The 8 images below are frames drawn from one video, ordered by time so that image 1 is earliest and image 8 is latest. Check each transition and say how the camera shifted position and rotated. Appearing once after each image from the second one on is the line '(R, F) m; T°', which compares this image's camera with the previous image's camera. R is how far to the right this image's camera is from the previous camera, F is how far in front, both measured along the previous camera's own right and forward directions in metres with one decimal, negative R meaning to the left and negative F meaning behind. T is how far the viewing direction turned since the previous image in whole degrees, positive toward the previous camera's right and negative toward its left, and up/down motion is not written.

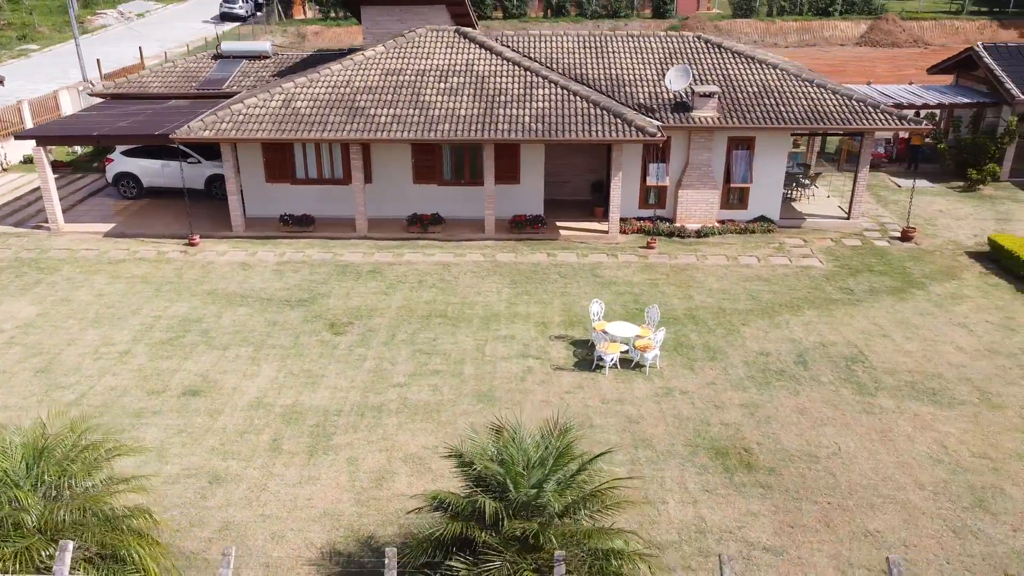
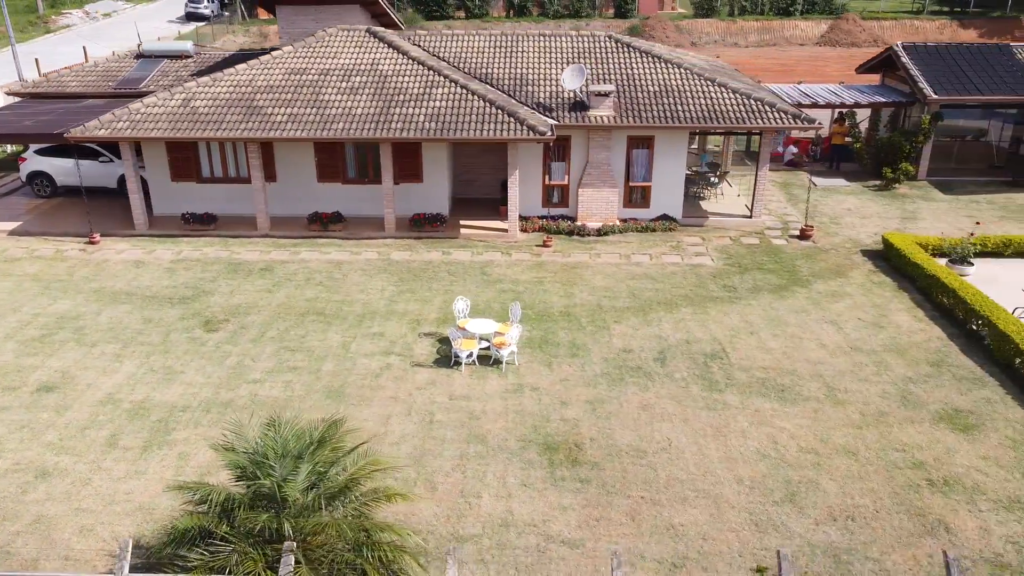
(+2.4, -0.1) m; 0°
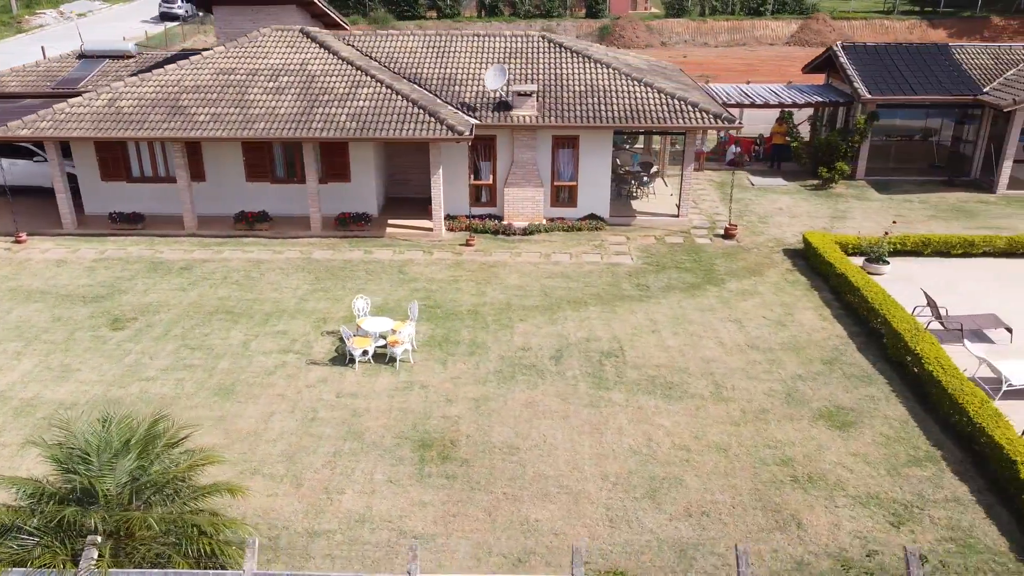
(+1.8, -0.1) m; 0°
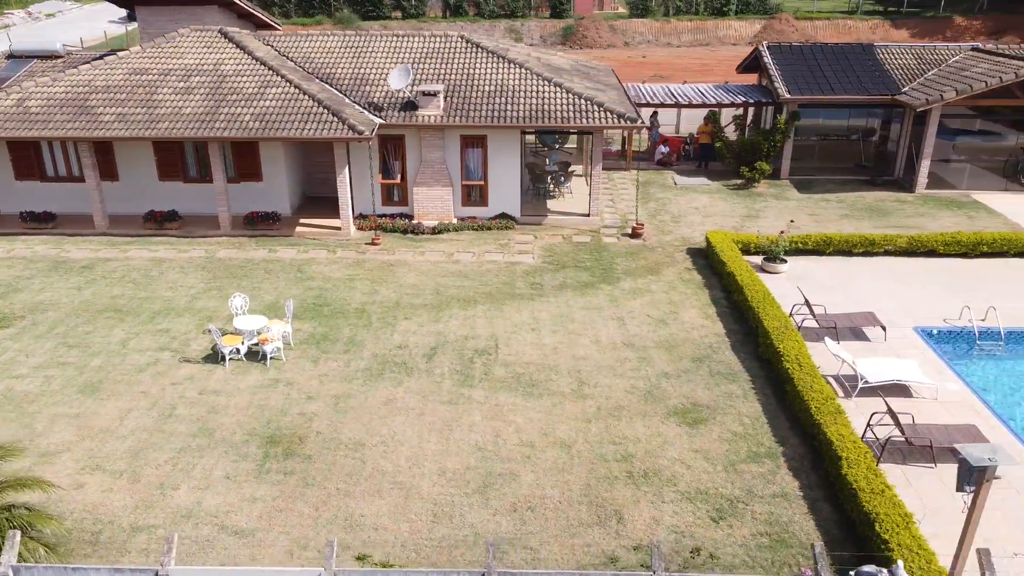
(+2.3, -0.1) m; 0°
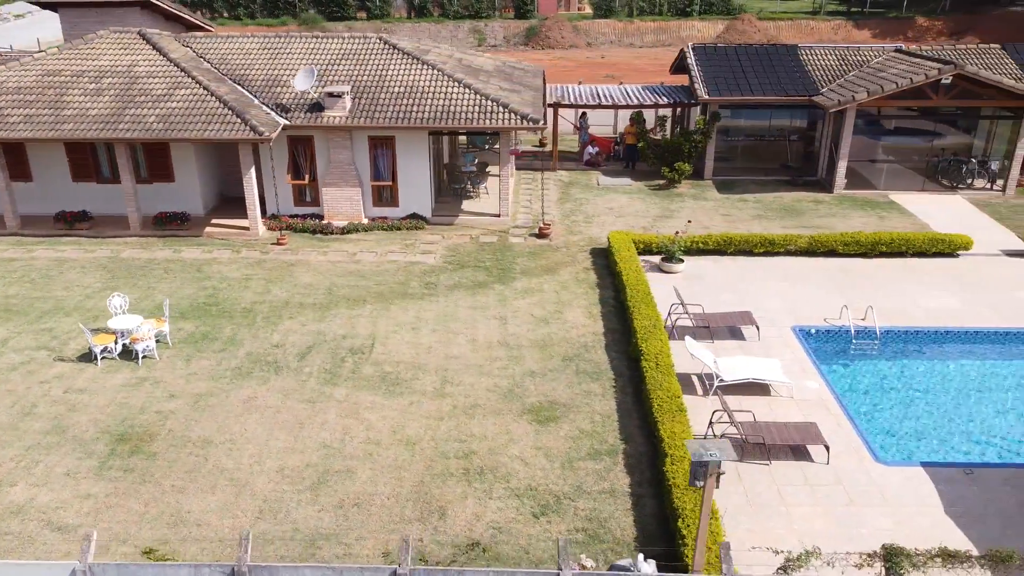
(+2.3, -0.2) m; 0°
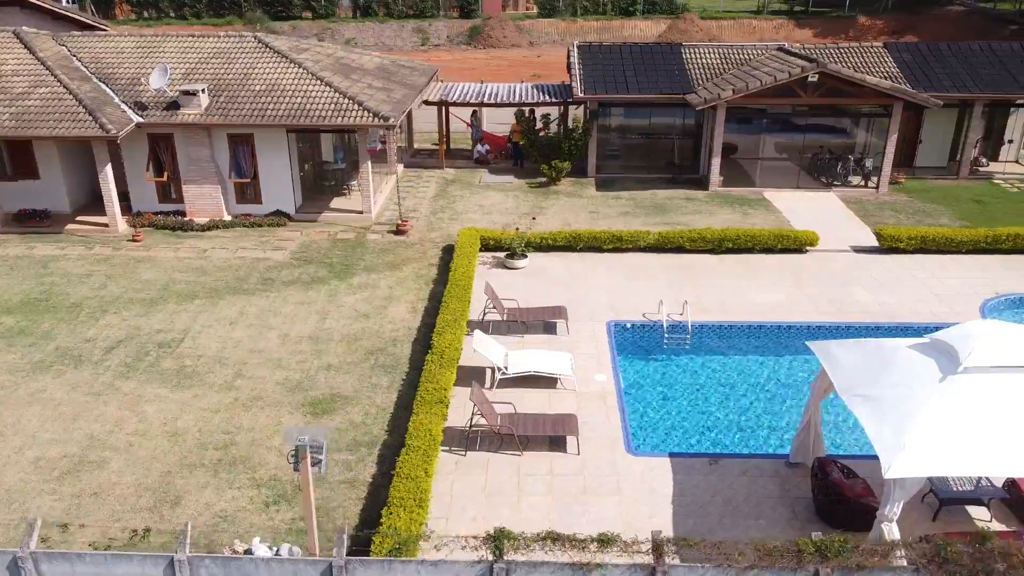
(+3.6, -0.2) m; 0°
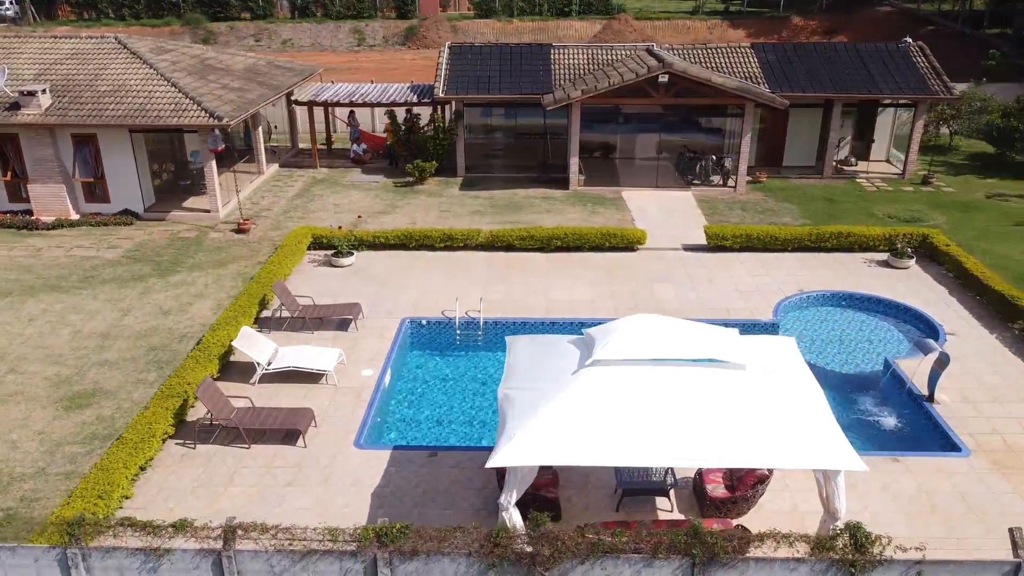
(+4.1, -0.3) m; 0°
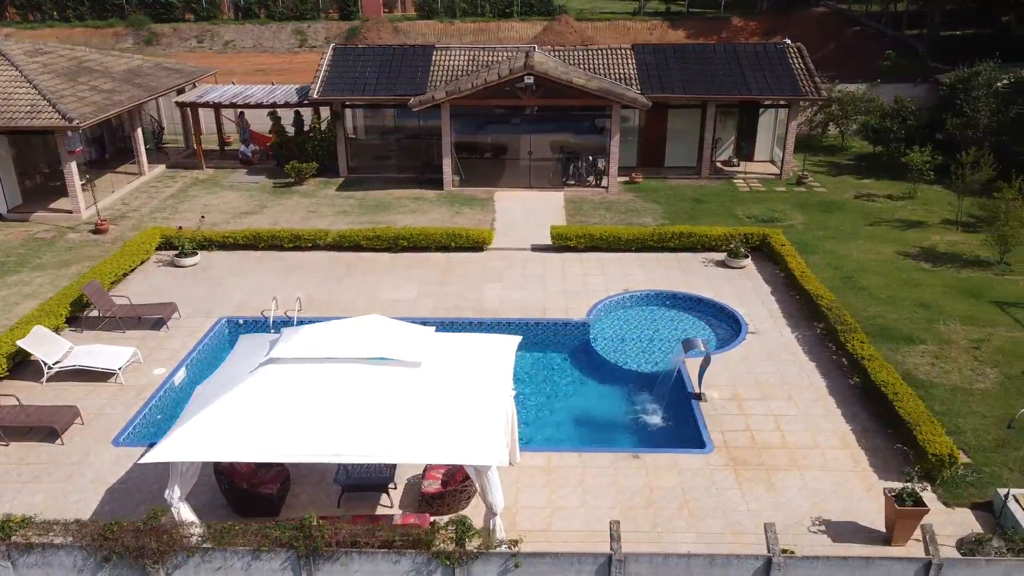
(+3.7, -0.2) m; 0°
